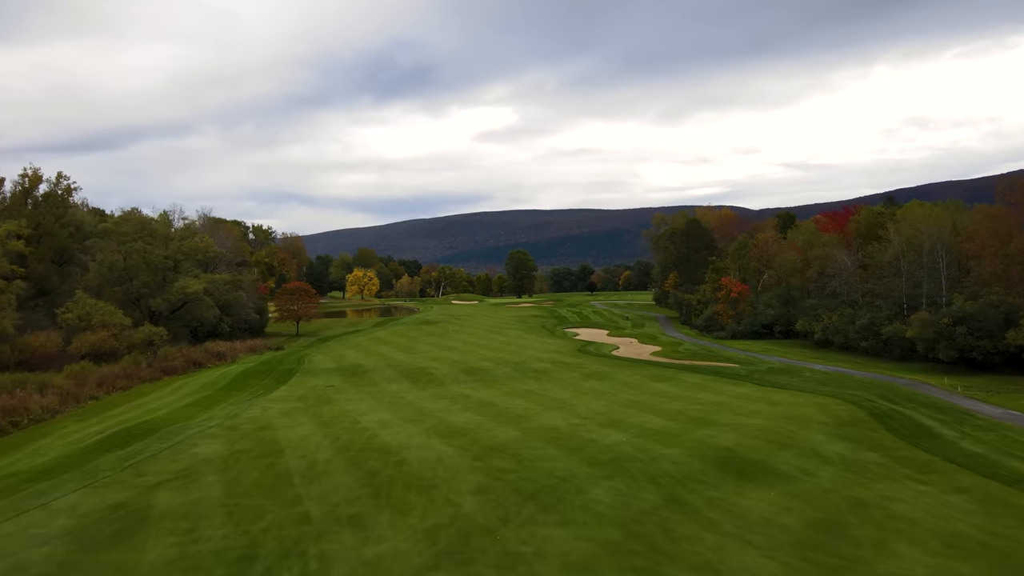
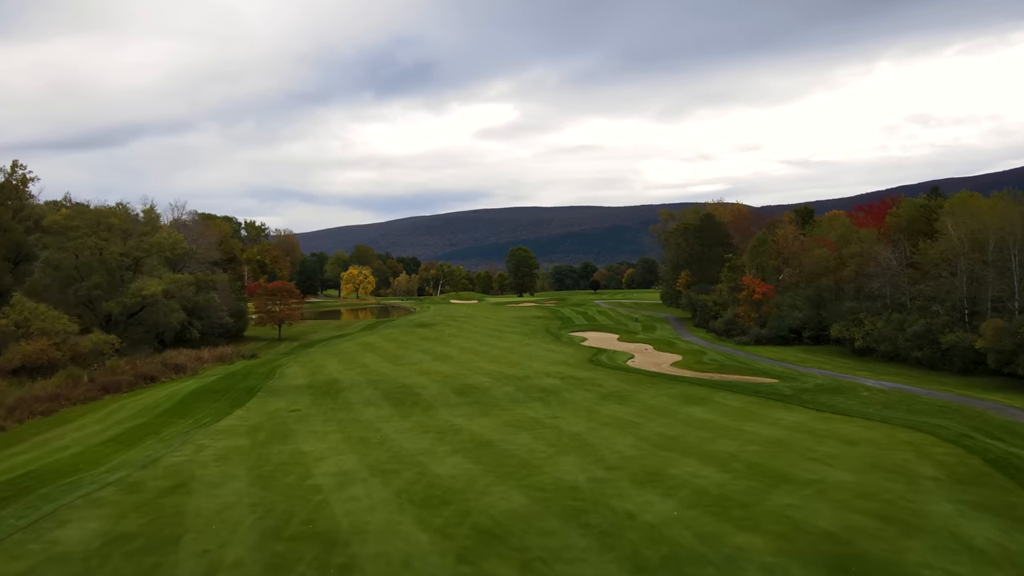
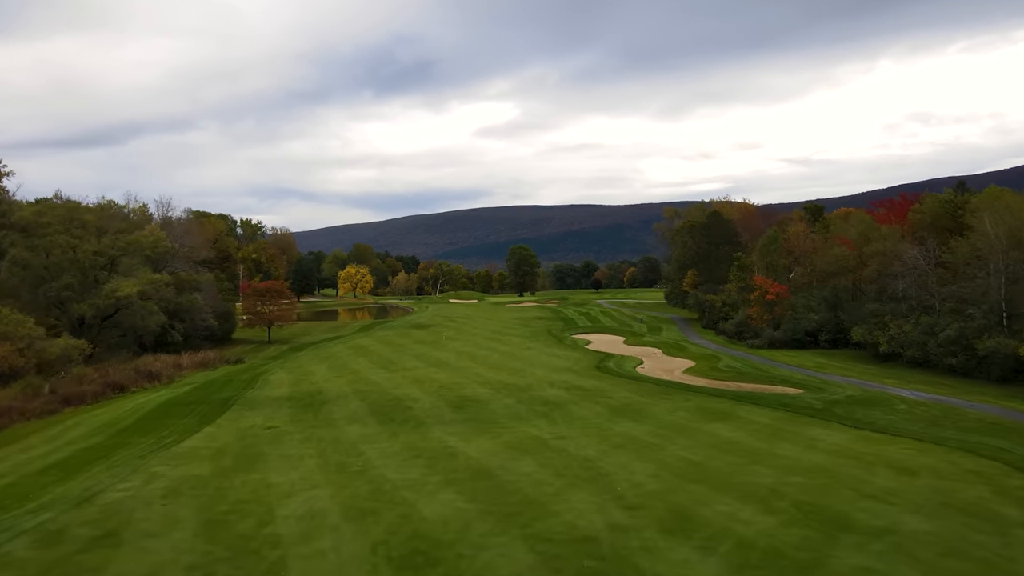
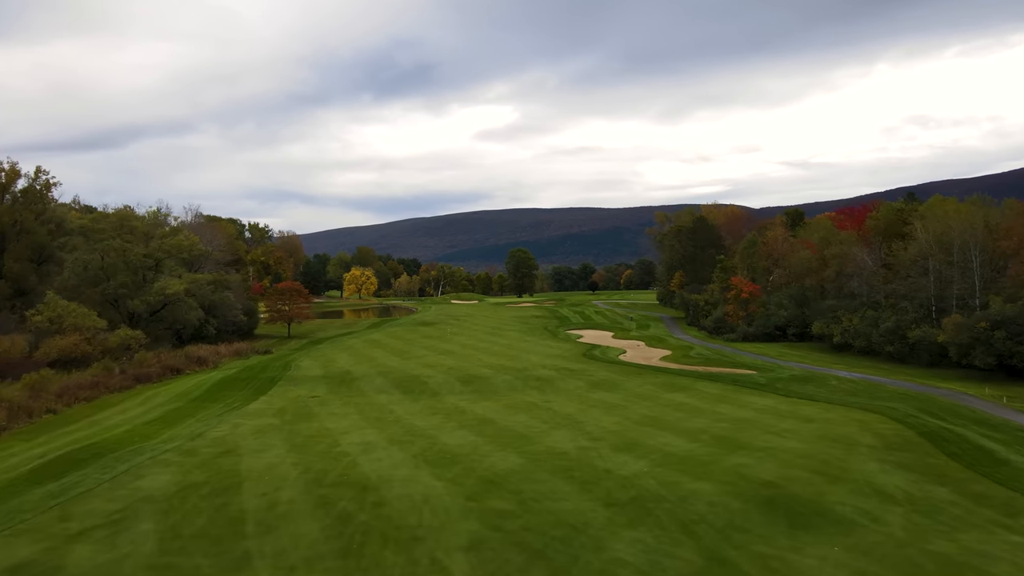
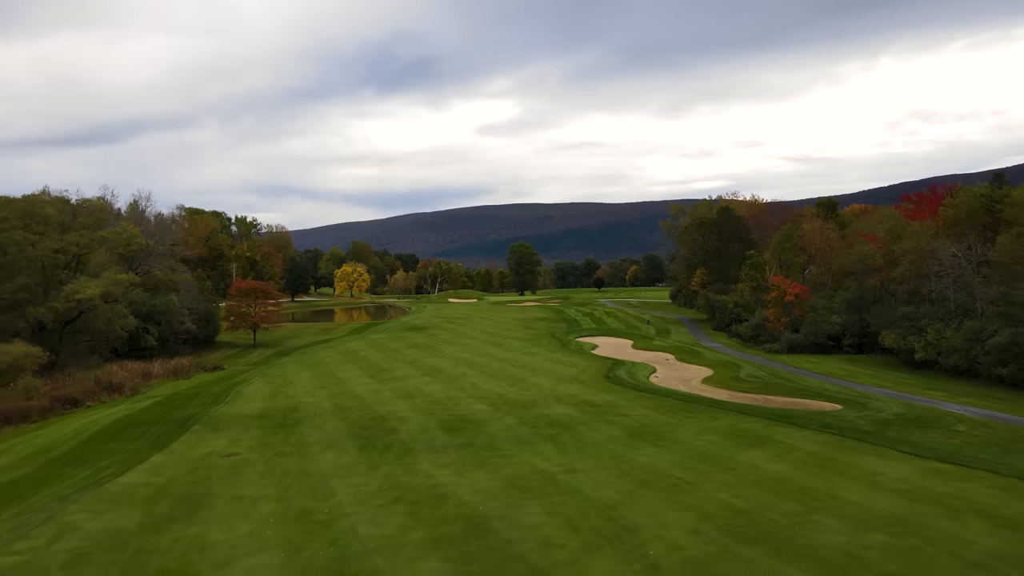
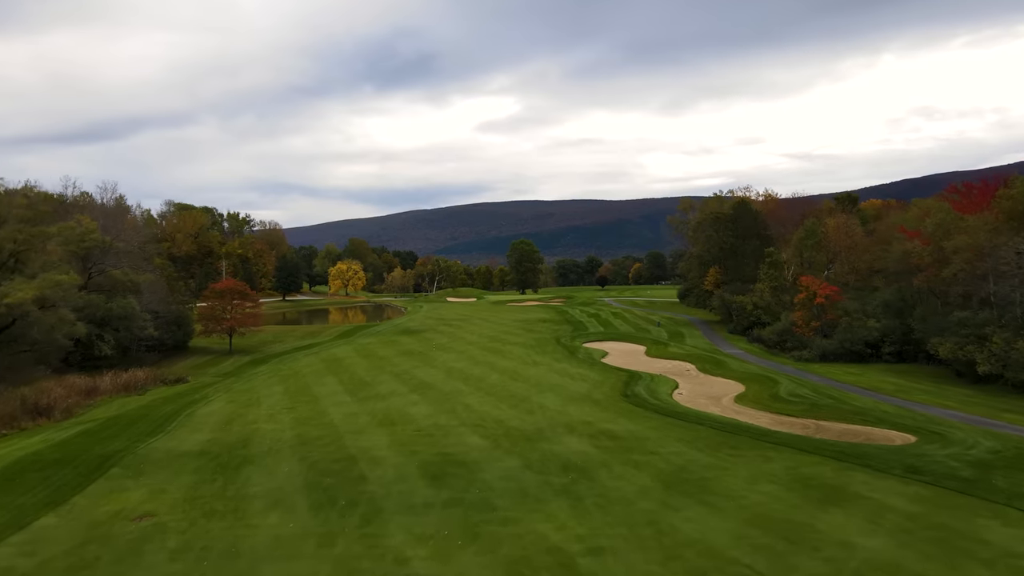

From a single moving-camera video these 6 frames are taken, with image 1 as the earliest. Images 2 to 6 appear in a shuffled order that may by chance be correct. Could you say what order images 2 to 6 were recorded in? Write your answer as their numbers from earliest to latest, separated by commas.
4, 2, 3, 5, 6
